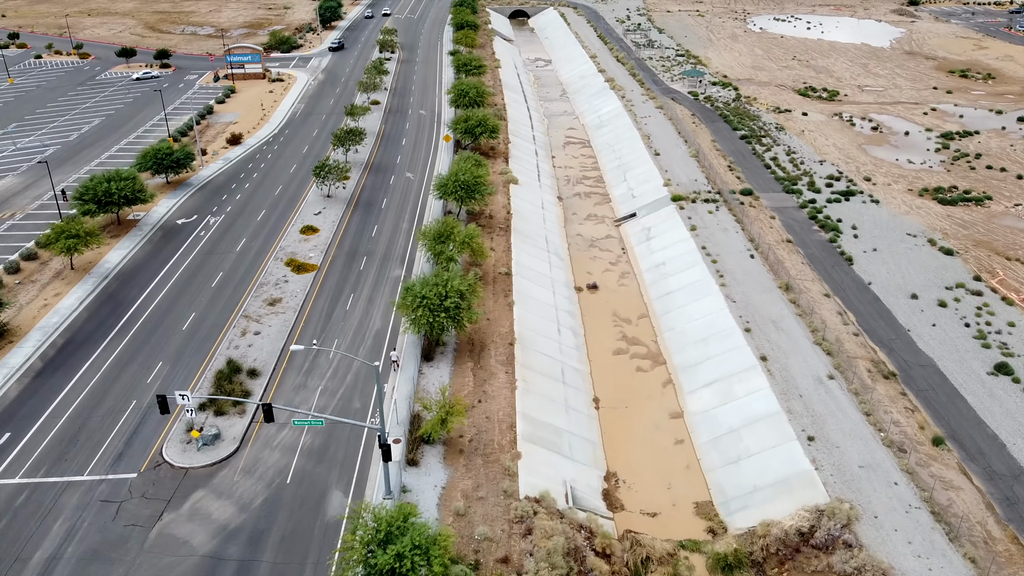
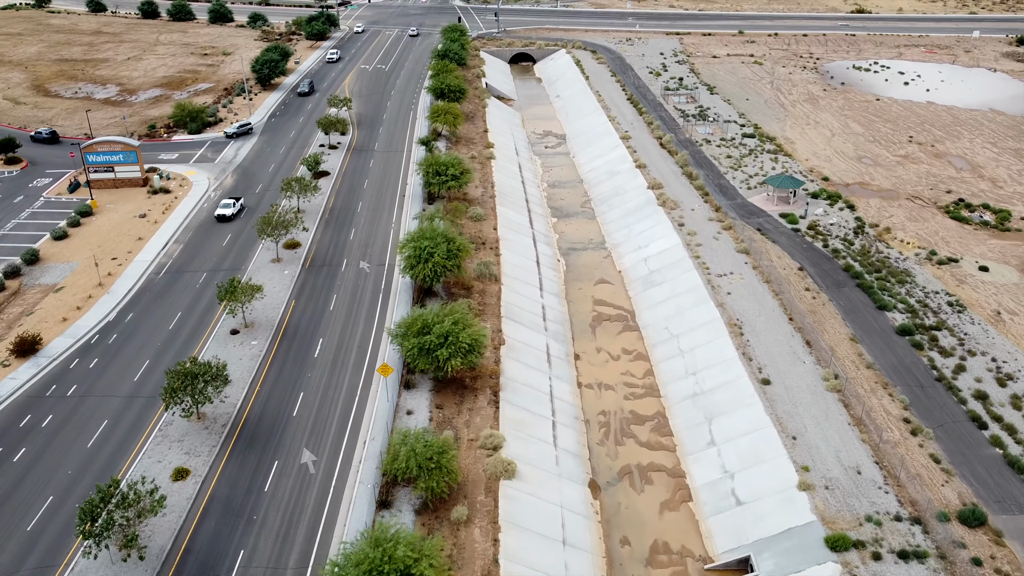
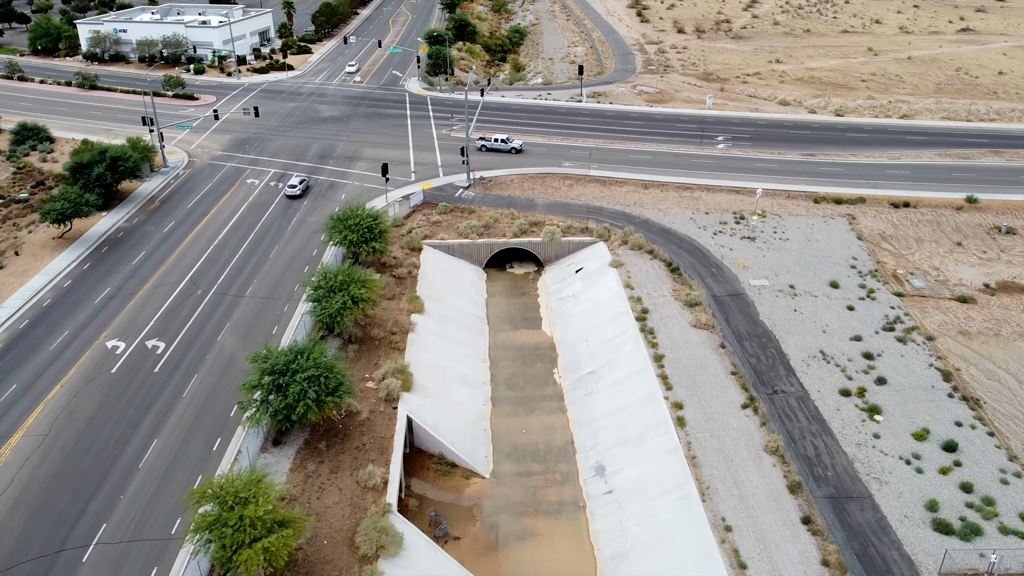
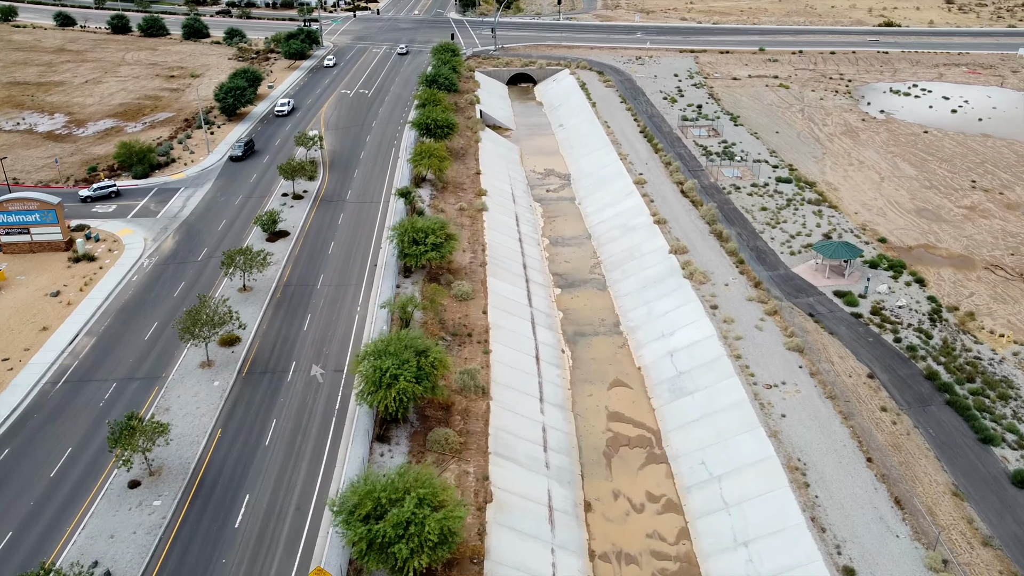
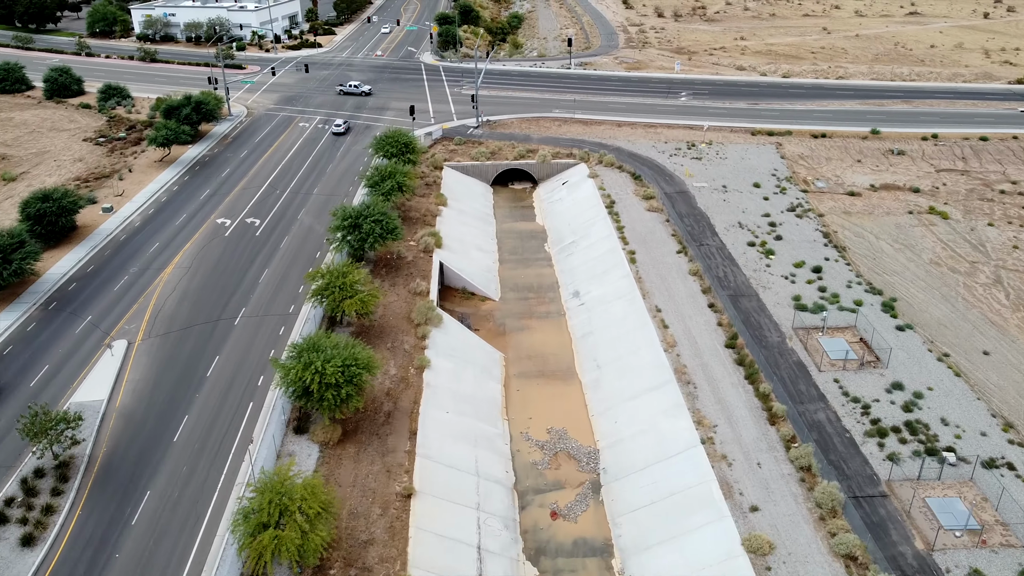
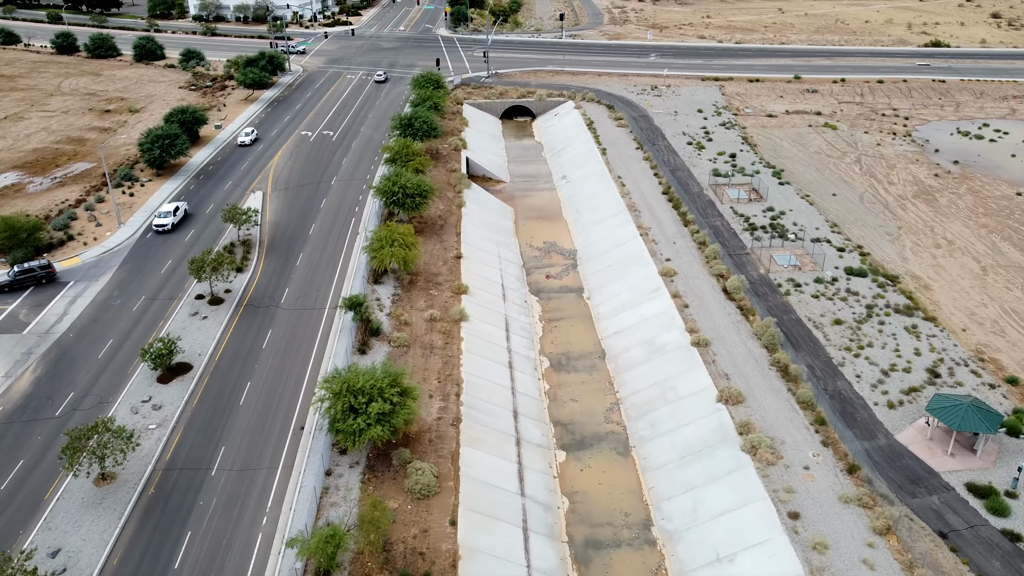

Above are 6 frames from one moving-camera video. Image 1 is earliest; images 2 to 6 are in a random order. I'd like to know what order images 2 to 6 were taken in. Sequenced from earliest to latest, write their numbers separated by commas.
2, 4, 6, 5, 3
